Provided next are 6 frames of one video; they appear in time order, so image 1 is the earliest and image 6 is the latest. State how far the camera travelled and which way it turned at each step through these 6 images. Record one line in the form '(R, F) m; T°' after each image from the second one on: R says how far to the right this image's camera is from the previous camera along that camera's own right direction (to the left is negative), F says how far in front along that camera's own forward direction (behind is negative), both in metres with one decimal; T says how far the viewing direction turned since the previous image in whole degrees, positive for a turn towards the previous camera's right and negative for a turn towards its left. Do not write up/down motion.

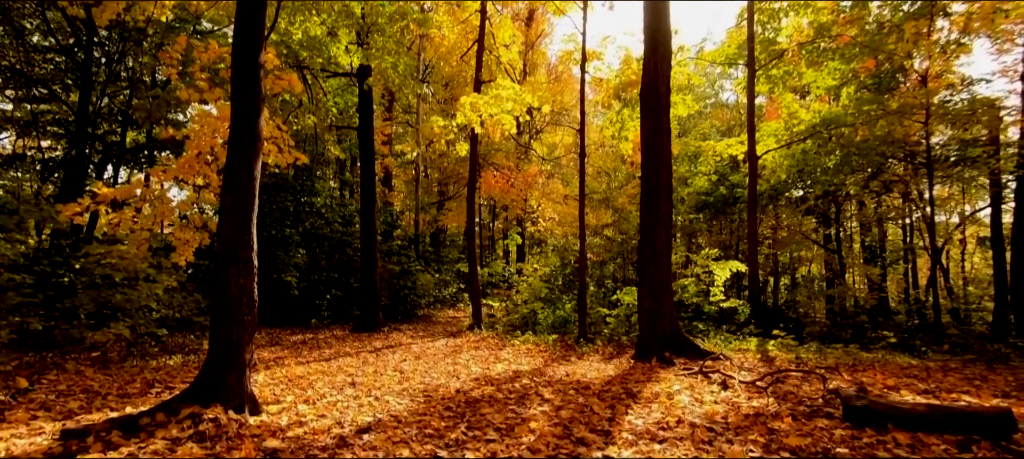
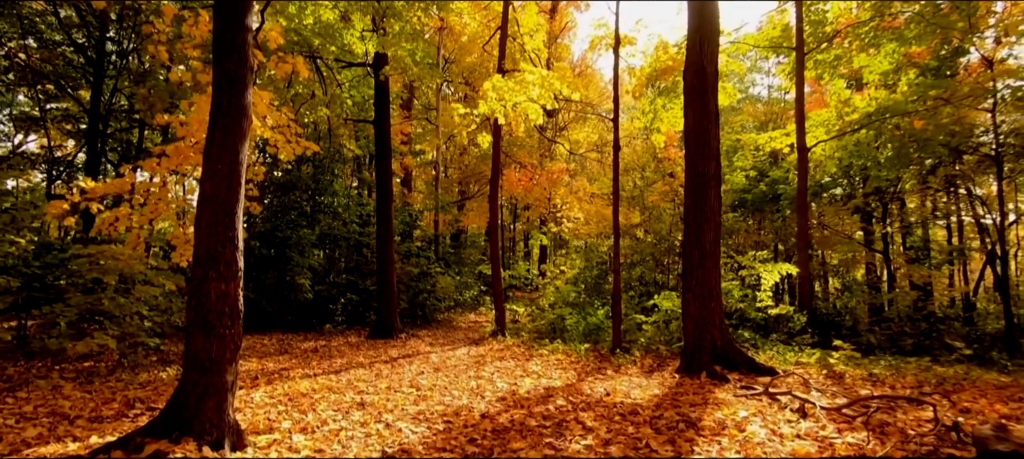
(-0.1, +0.8) m; -2°
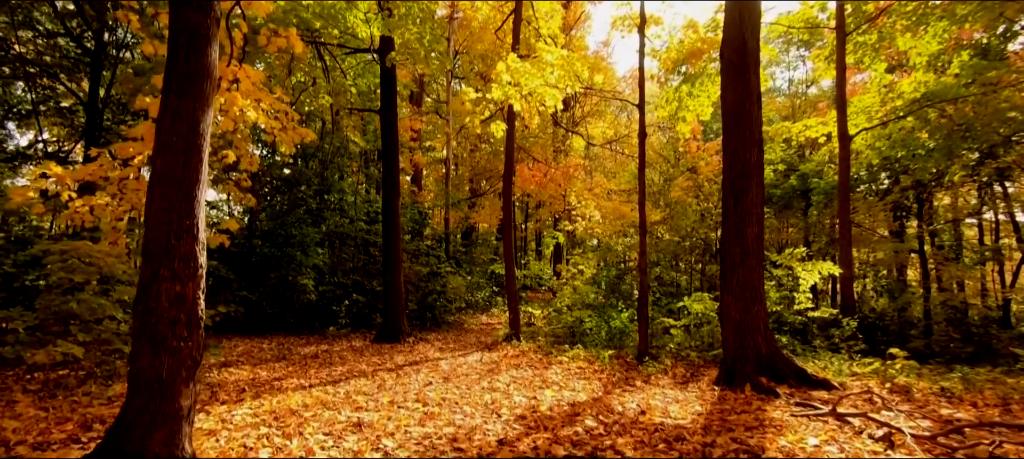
(-0.1, +0.7) m; -1°
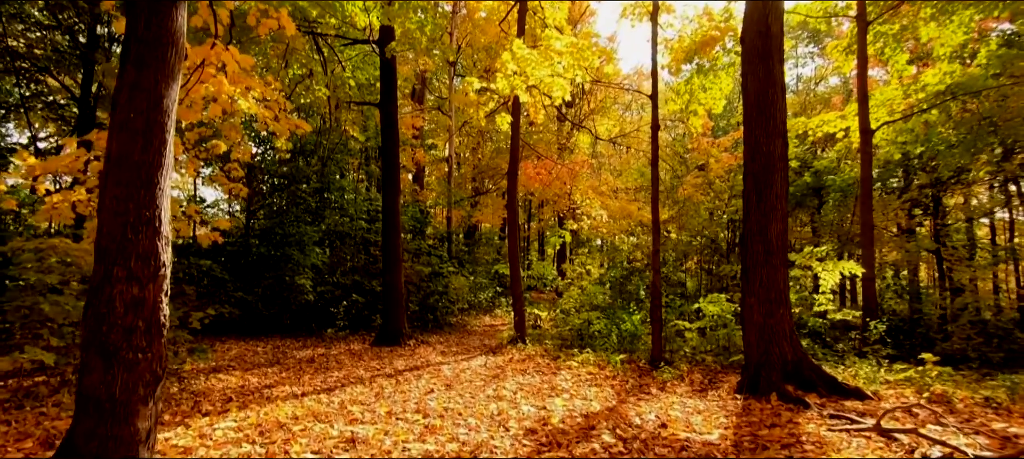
(-0.1, +0.4) m; 0°
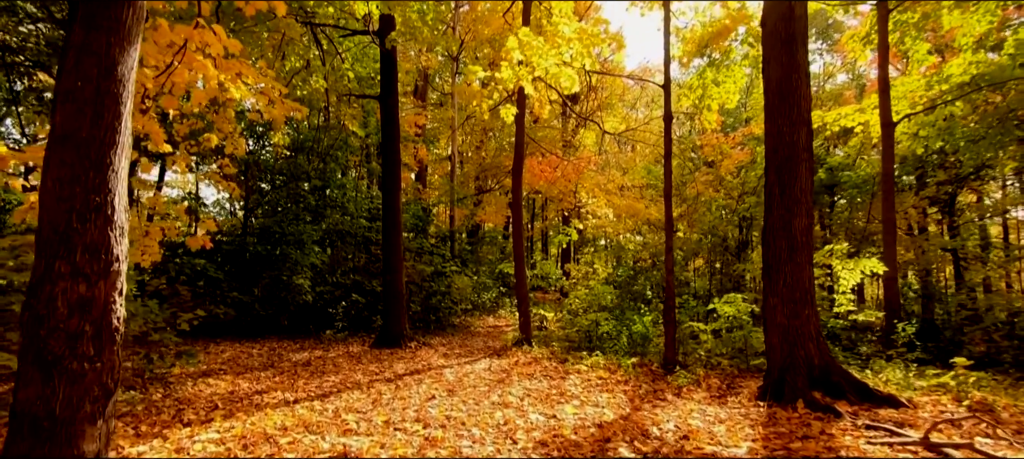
(0.0, +0.4) m; 0°
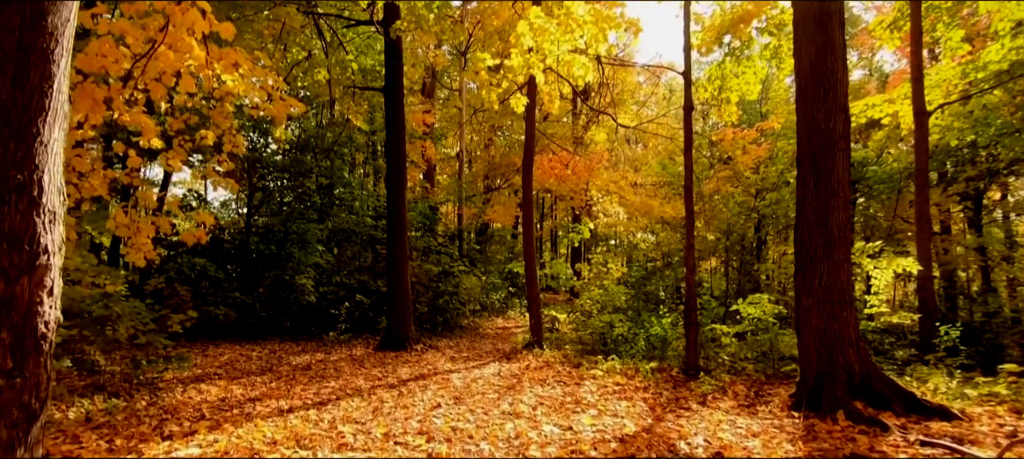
(0.0, +0.4) m; -1°
